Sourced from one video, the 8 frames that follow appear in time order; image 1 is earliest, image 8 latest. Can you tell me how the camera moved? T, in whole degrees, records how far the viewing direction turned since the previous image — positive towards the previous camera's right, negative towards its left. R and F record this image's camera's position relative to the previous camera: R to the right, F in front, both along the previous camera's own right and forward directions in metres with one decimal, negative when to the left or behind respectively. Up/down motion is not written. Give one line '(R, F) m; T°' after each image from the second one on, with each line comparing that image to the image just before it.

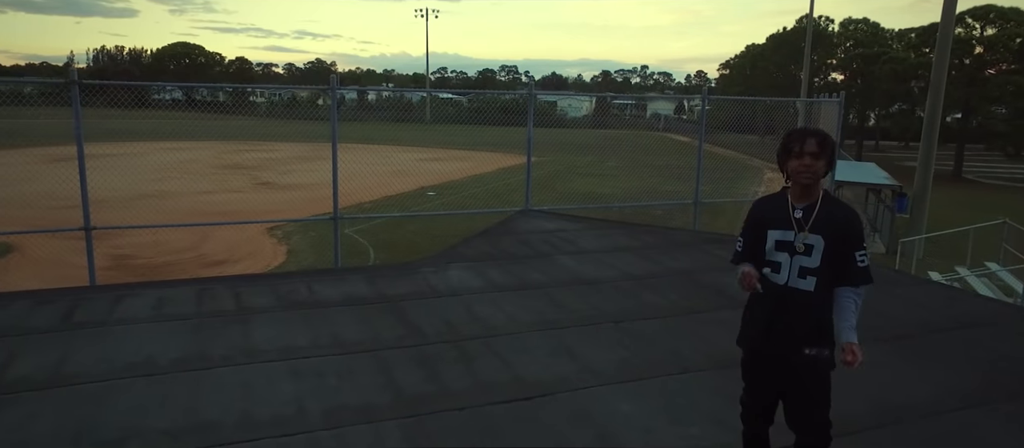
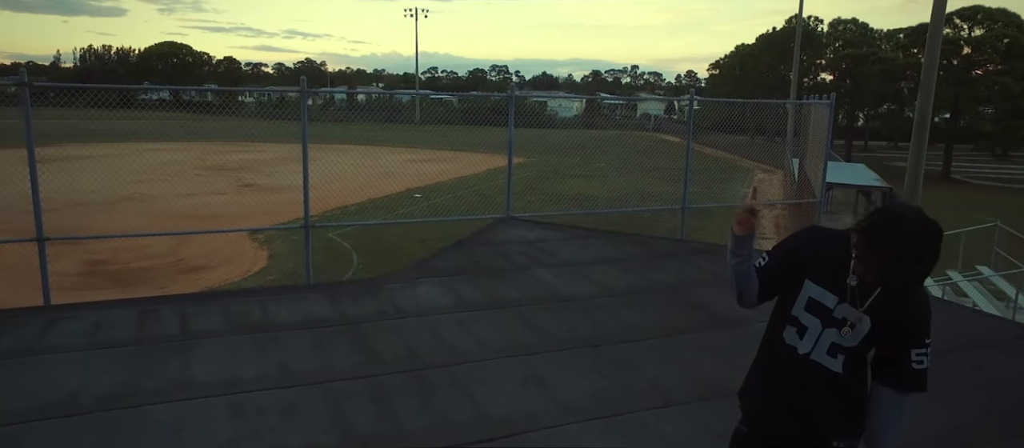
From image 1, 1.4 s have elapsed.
(+0.1, +0.3) m; +1°
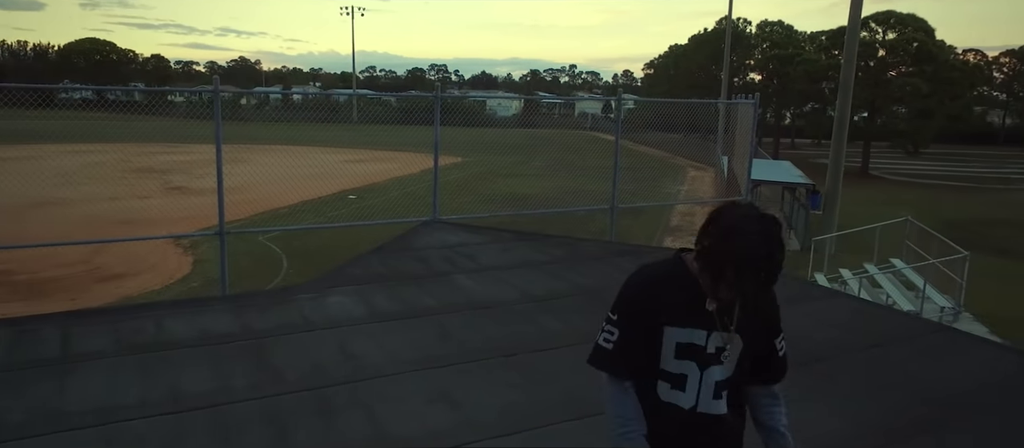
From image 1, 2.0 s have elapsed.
(+0.2, +0.1) m; +5°
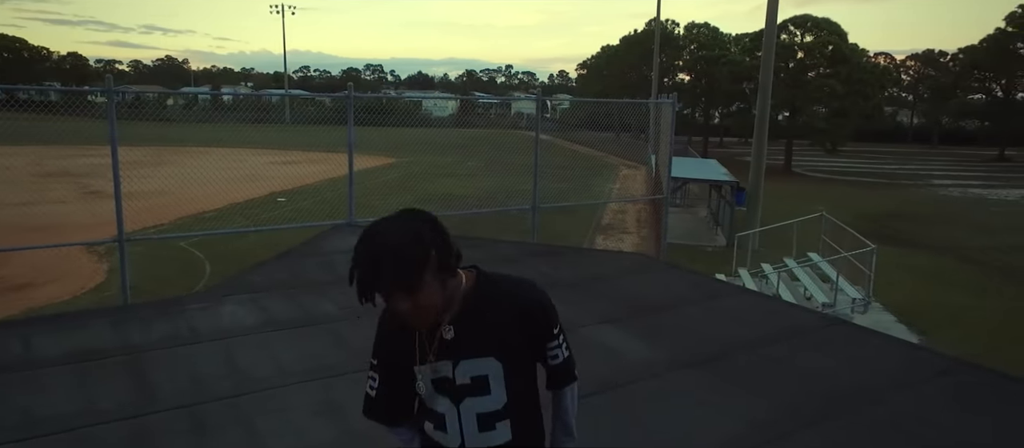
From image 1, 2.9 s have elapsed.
(+0.2, +0.1) m; +5°
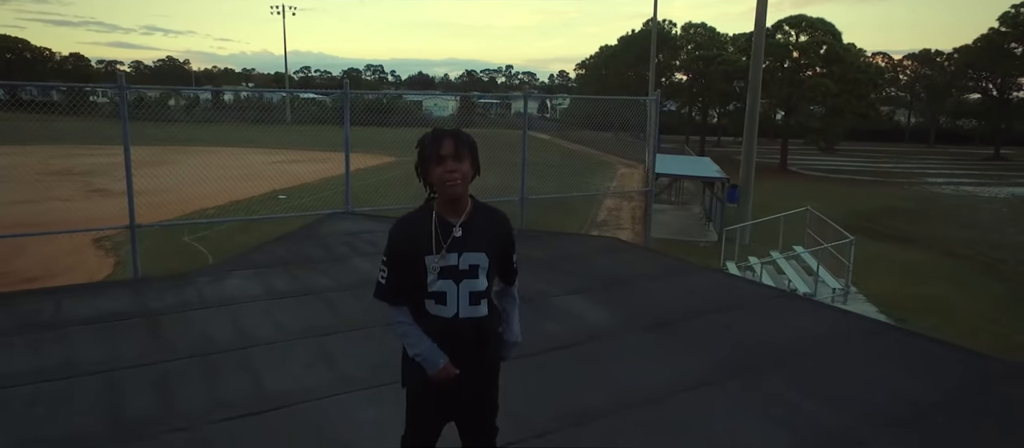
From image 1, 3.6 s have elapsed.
(+0.2, -0.4) m; 0°
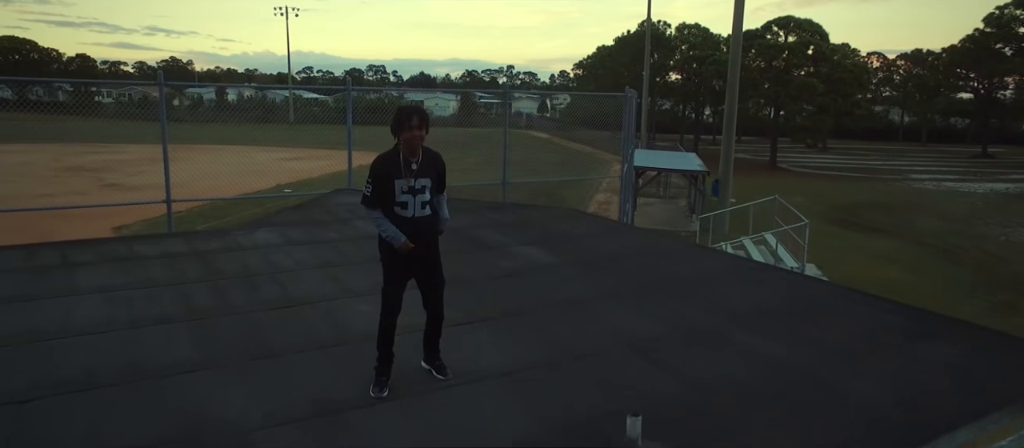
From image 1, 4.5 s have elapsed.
(+0.3, -1.2) m; 0°
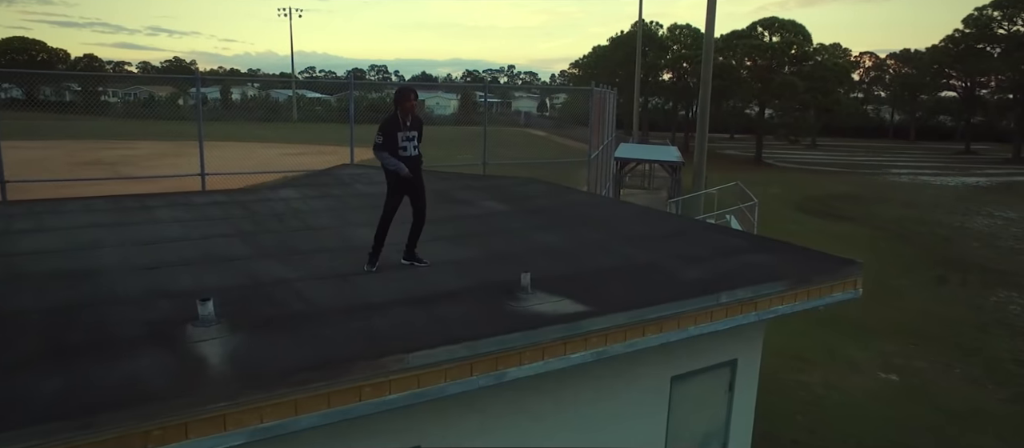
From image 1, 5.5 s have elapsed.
(+0.4, -1.6) m; 0°
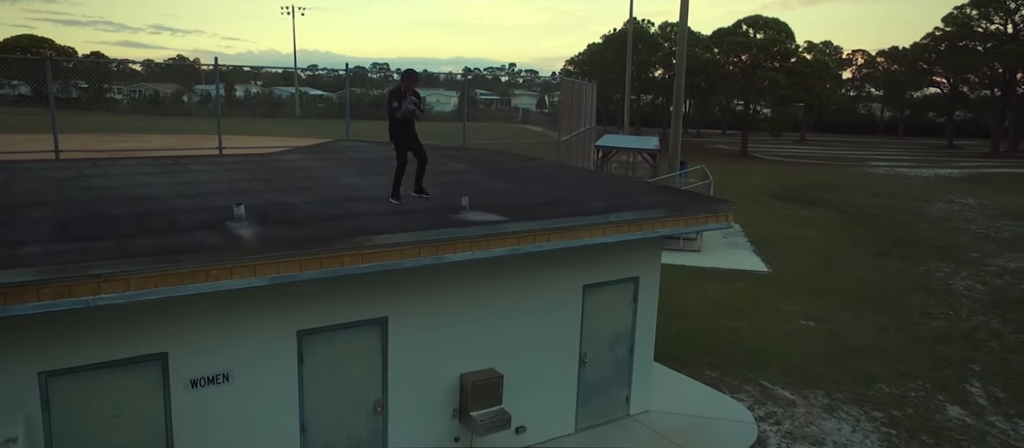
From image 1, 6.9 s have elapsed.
(+0.5, -1.6) m; 0°
